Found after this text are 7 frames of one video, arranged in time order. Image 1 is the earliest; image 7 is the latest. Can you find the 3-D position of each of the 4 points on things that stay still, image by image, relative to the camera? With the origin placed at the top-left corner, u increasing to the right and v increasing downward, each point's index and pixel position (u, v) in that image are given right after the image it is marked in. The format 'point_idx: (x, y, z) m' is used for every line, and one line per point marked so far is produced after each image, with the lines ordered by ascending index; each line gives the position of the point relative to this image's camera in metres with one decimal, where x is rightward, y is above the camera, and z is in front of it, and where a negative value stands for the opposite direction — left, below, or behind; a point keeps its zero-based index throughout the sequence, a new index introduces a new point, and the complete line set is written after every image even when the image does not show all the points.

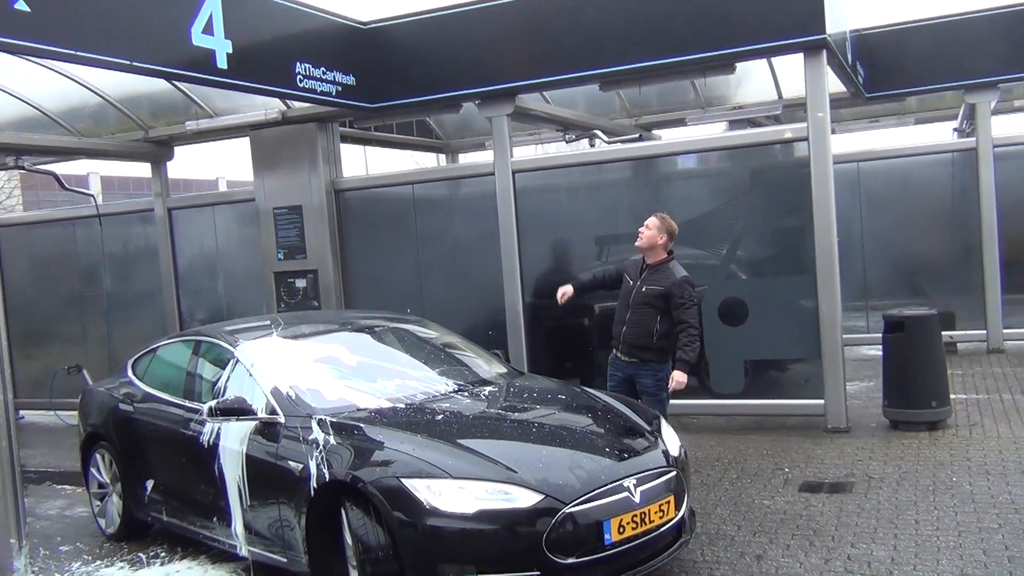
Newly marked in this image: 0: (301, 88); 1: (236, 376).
0: (-1.9, +1.8, +7.7) m
1: (-2.1, -0.6, +6.3) m
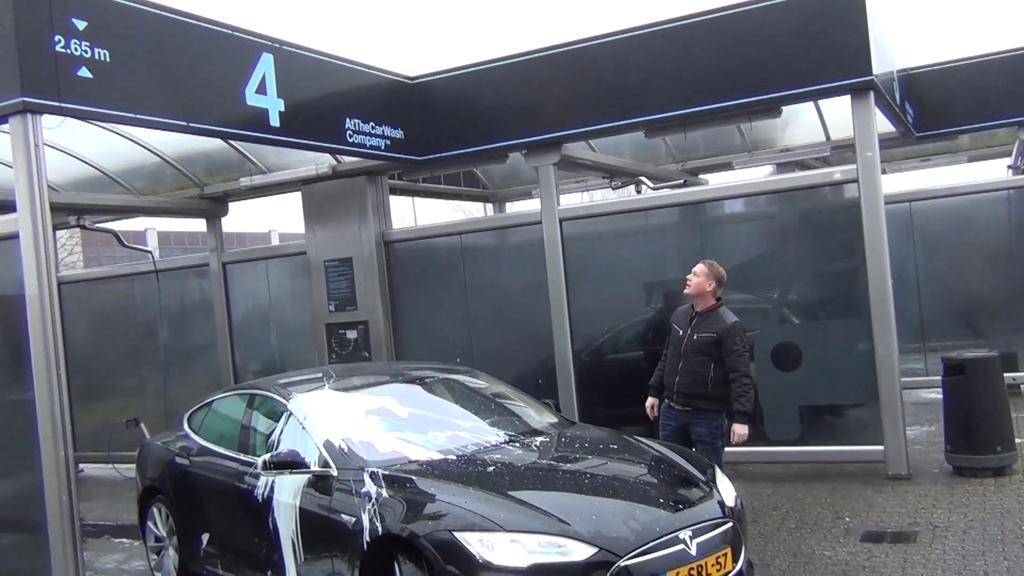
0: (-1.5, +1.3, +7.8) m
1: (-1.7, -1.0, +6.3) m
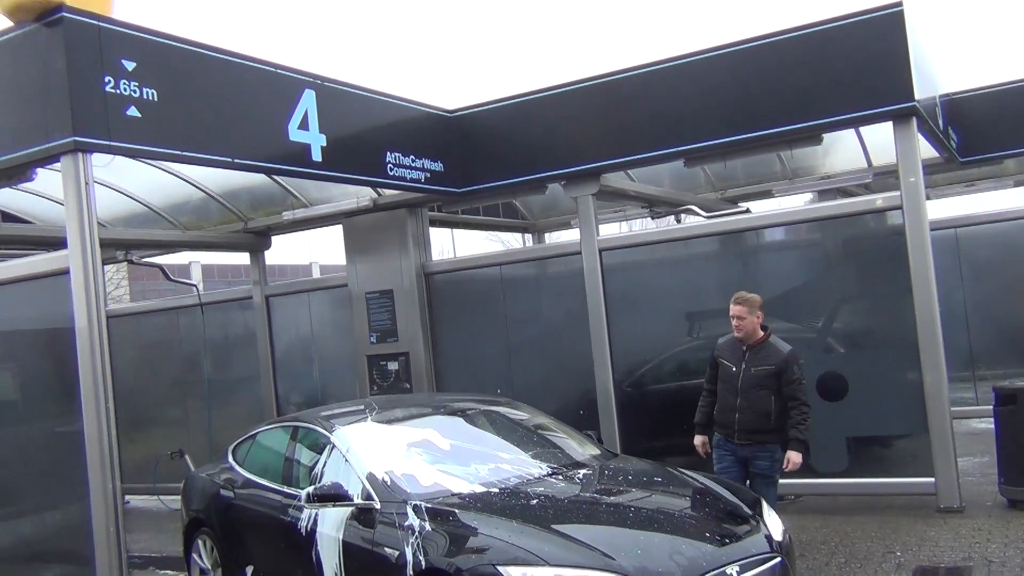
0: (-1.1, +1.0, +7.9) m
1: (-1.3, -1.3, +6.4) m
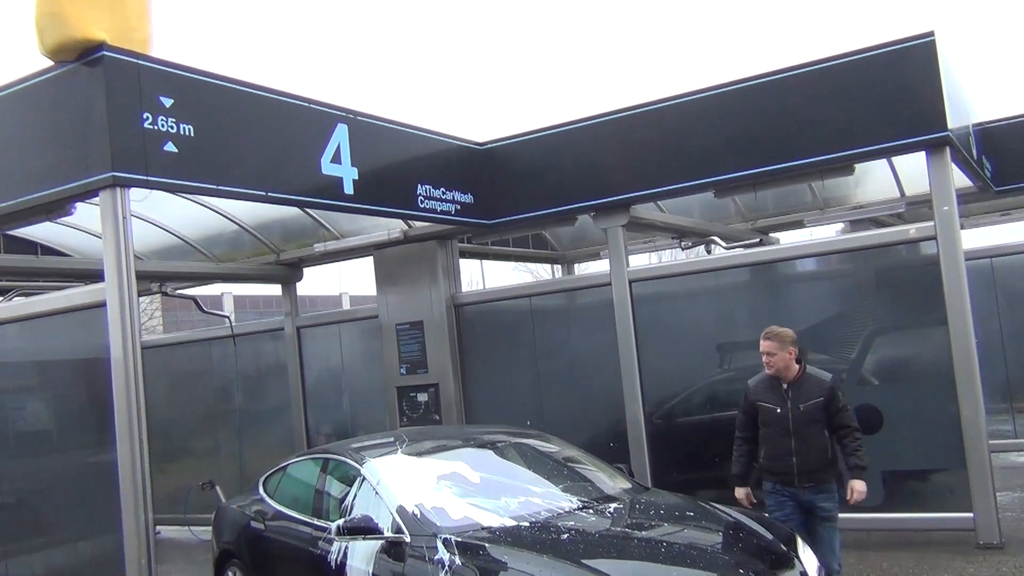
0: (-0.8, +0.7, +8.0) m
1: (-1.1, -1.6, +6.4) m
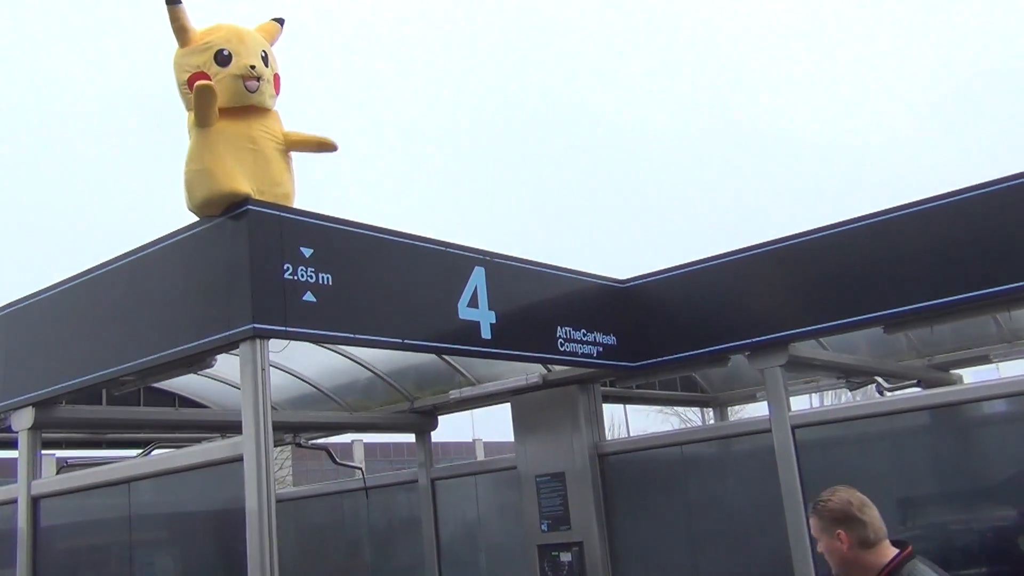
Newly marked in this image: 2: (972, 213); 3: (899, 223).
0: (+0.4, -0.6, +7.6) m
1: (0.0, -2.6, +5.7) m
2: (+3.6, +0.6, +6.6) m
3: (+3.2, +0.5, +6.9) m
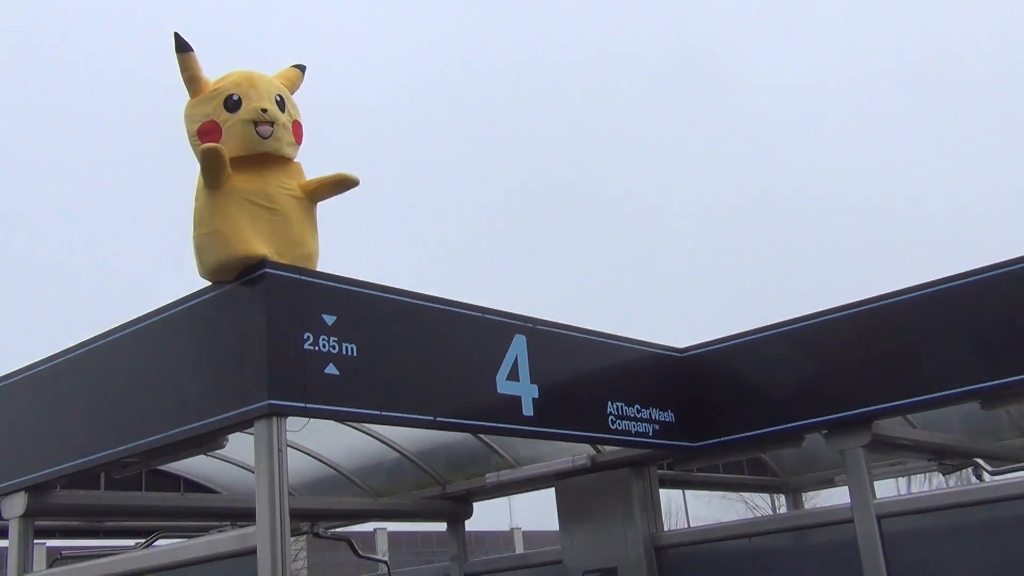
0: (+0.8, -1.1, +6.8) m
1: (+0.3, -3.0, +4.8) m
2: (+3.9, +0.1, +5.8) m
3: (+3.5, 0.0, +6.1) m
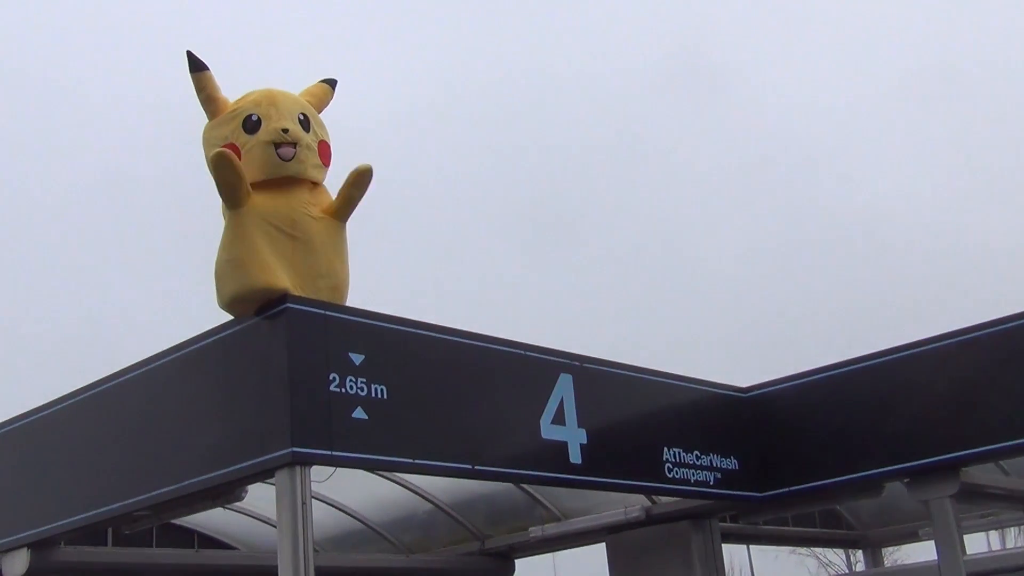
0: (+1.1, -1.4, +6.2) m
1: (+0.6, -3.2, +4.1) m
2: (+4.2, -0.1, +5.2) m
3: (+3.8, -0.2, +5.5) m
